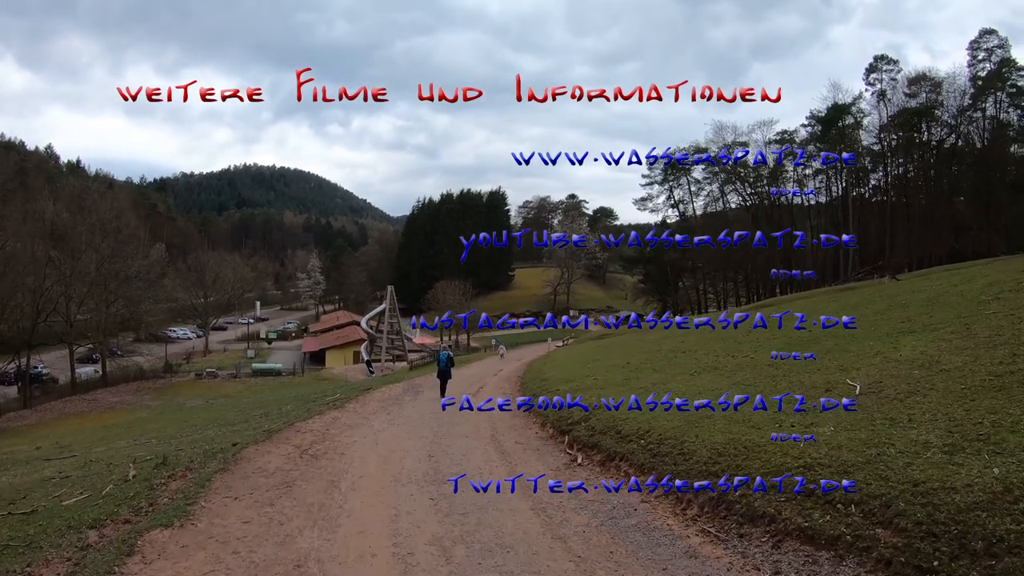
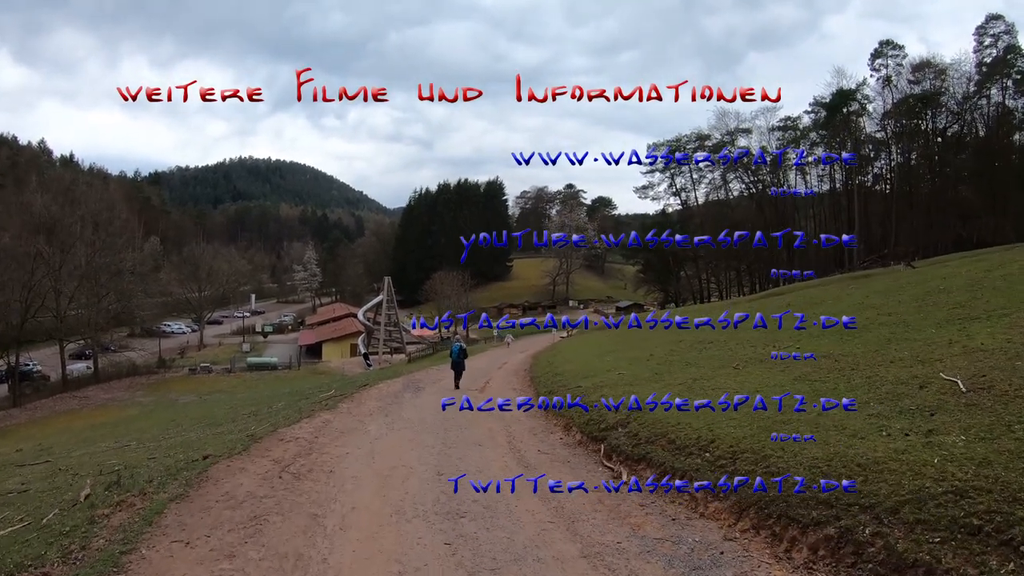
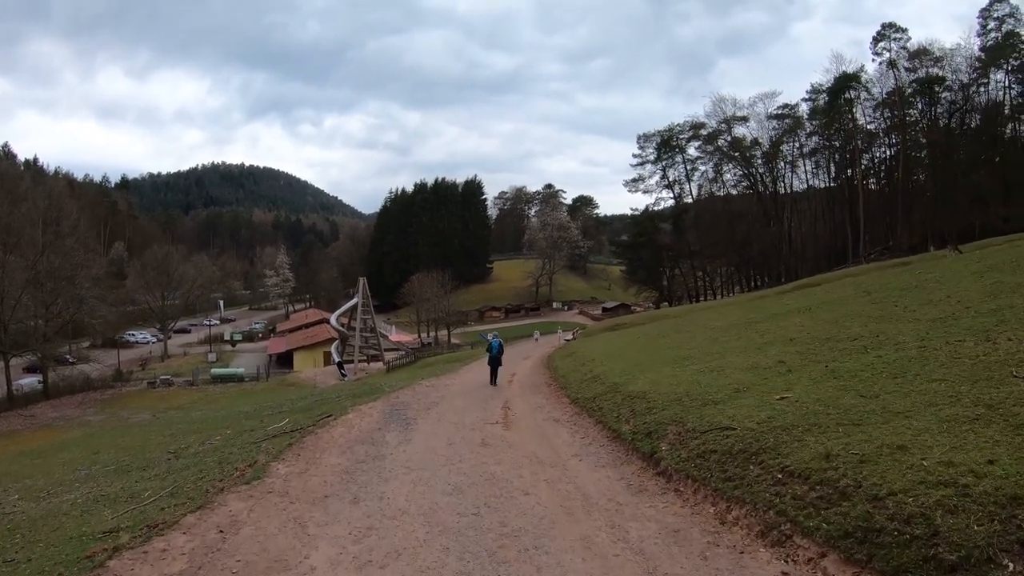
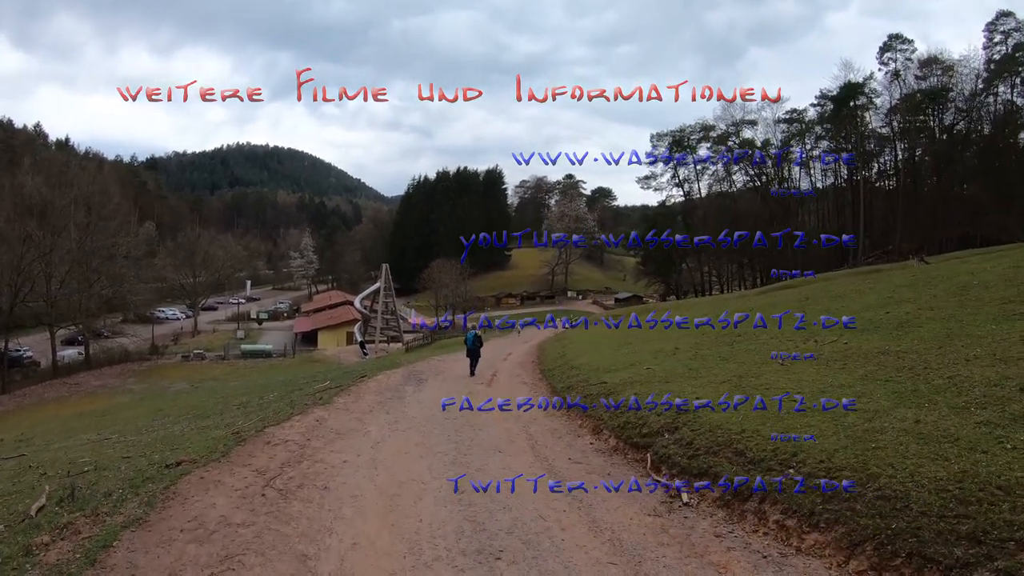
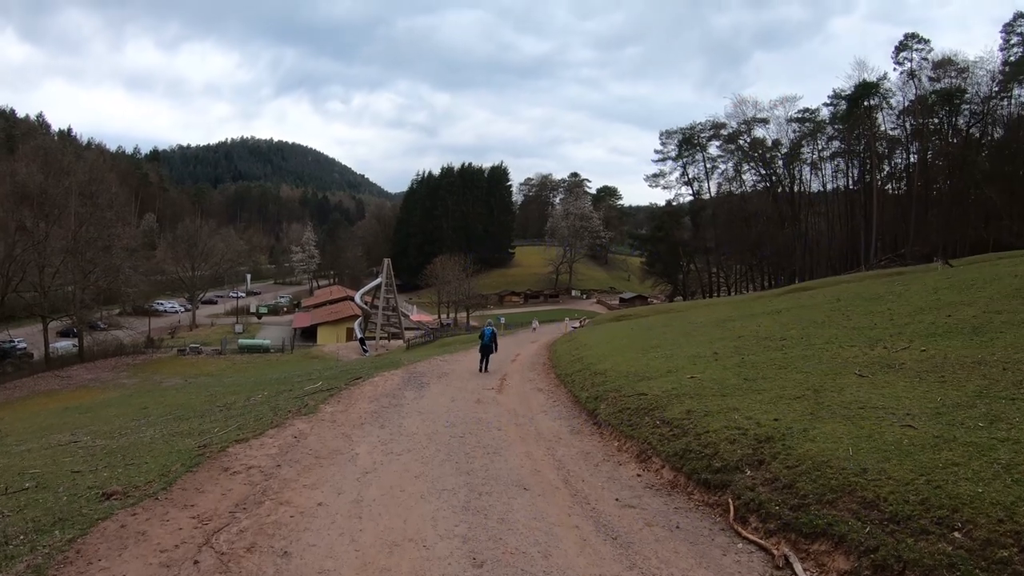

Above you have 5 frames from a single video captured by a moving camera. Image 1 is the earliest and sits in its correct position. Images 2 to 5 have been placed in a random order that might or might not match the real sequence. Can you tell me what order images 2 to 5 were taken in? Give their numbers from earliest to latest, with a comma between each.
2, 4, 5, 3
